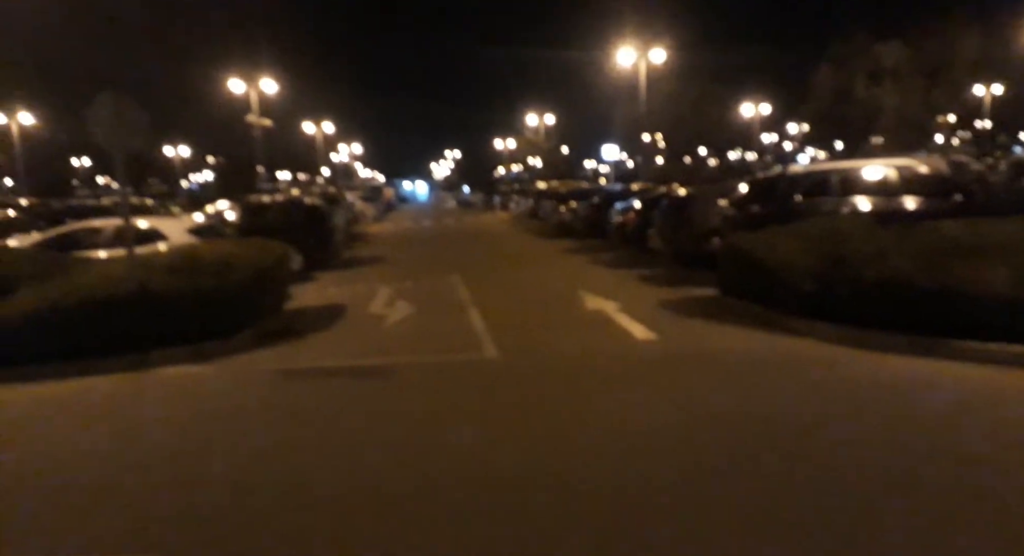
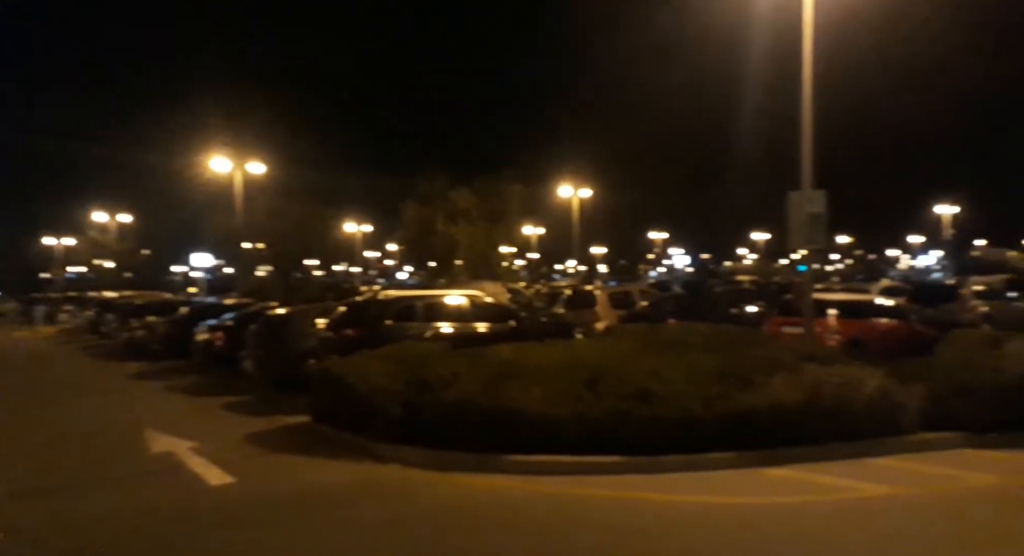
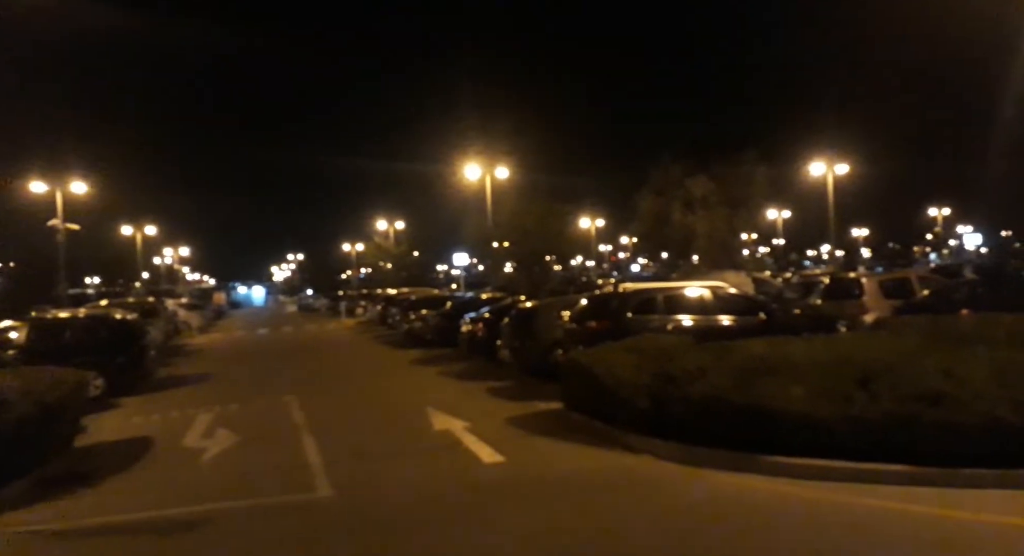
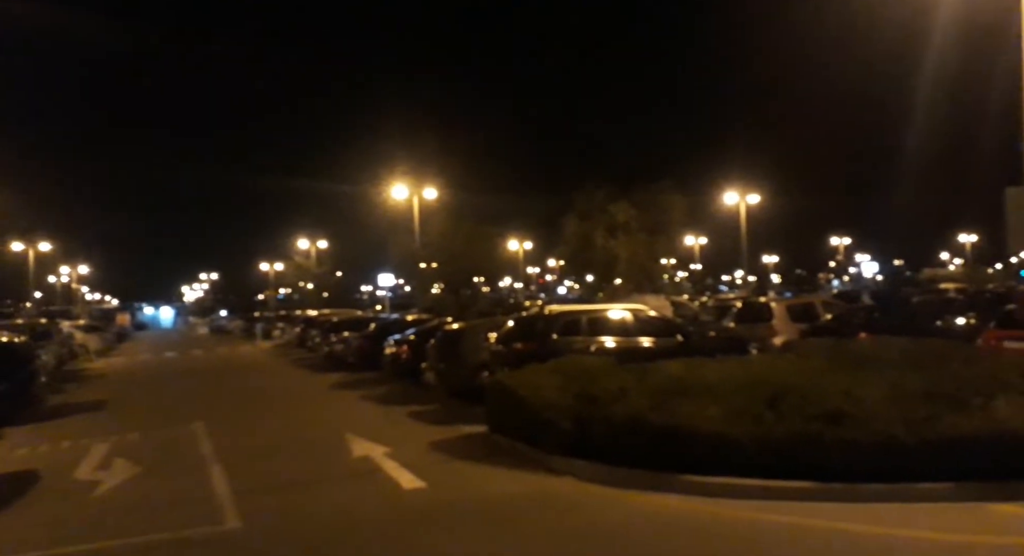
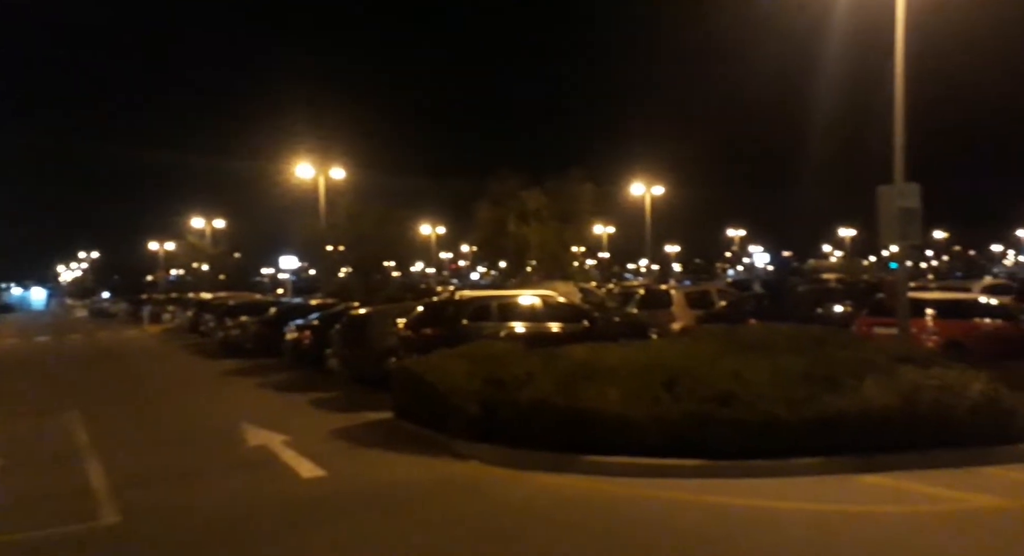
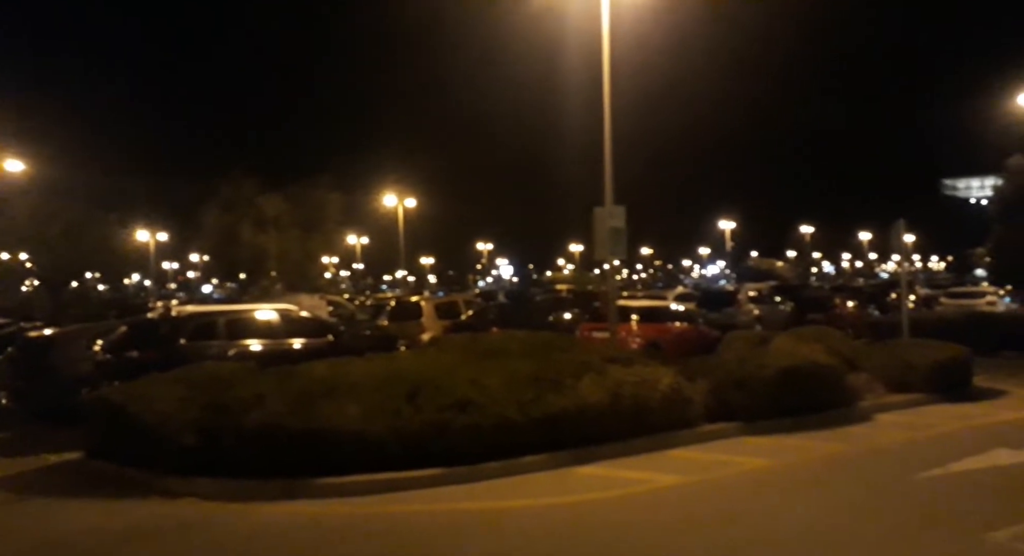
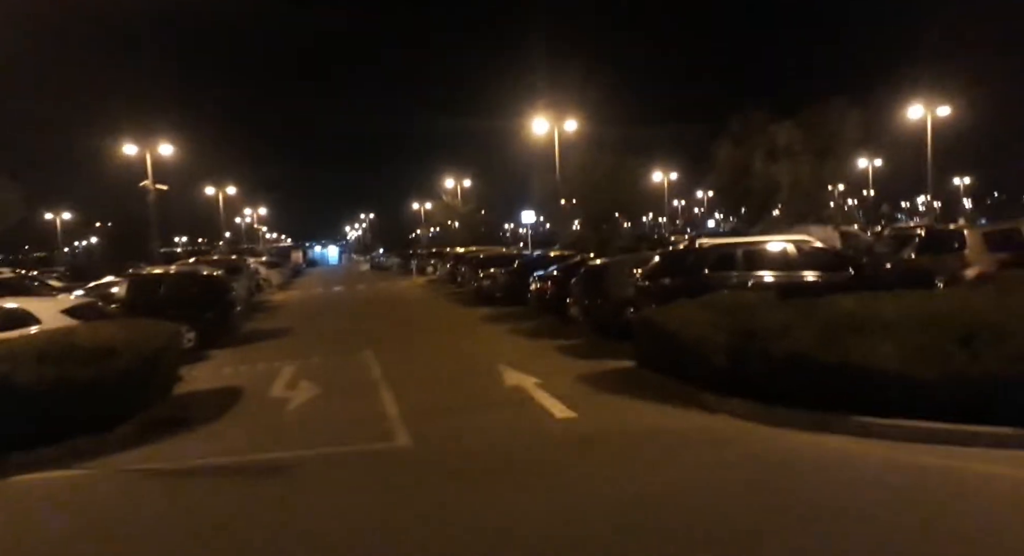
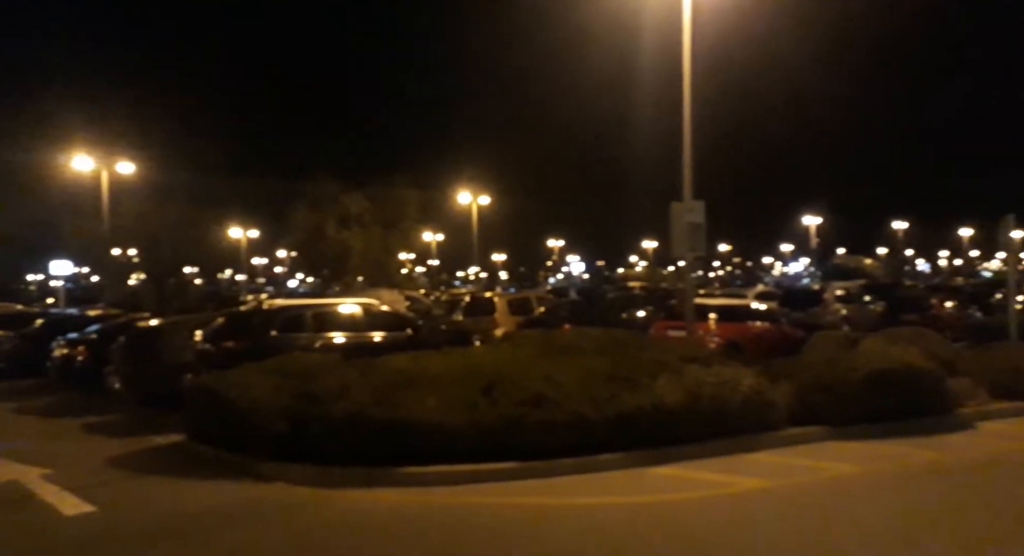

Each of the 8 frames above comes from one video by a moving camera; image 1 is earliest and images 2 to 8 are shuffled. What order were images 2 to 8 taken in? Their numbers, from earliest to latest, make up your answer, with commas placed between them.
7, 3, 4, 5, 2, 8, 6
